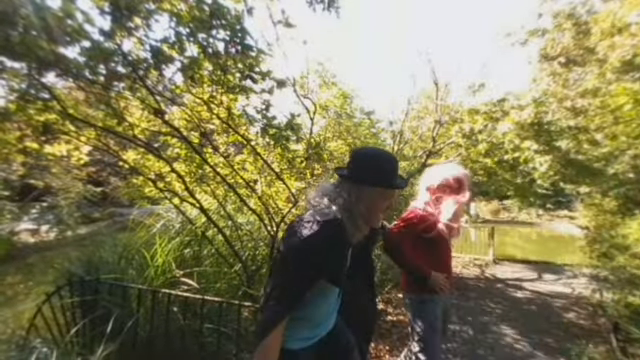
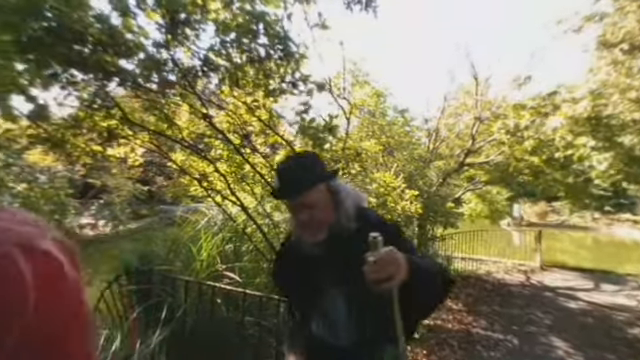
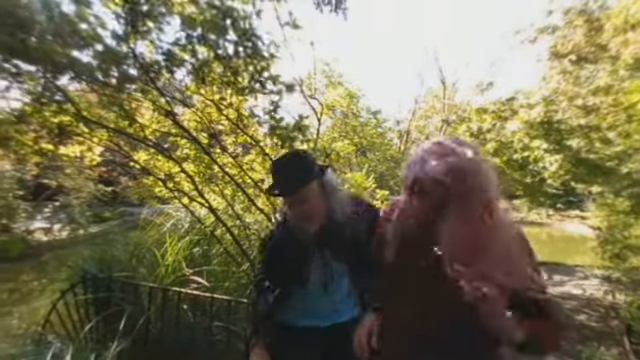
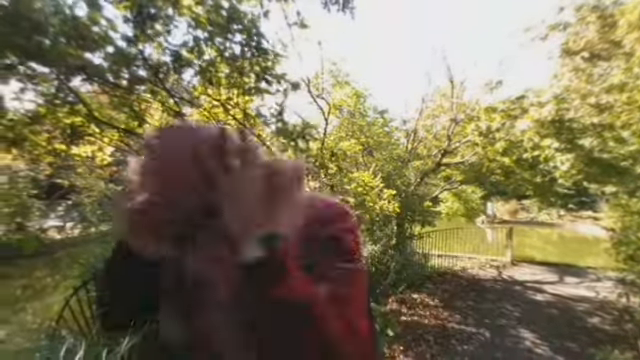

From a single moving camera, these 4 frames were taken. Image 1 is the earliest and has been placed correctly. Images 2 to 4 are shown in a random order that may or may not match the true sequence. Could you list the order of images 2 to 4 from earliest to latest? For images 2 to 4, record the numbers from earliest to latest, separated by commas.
3, 4, 2
